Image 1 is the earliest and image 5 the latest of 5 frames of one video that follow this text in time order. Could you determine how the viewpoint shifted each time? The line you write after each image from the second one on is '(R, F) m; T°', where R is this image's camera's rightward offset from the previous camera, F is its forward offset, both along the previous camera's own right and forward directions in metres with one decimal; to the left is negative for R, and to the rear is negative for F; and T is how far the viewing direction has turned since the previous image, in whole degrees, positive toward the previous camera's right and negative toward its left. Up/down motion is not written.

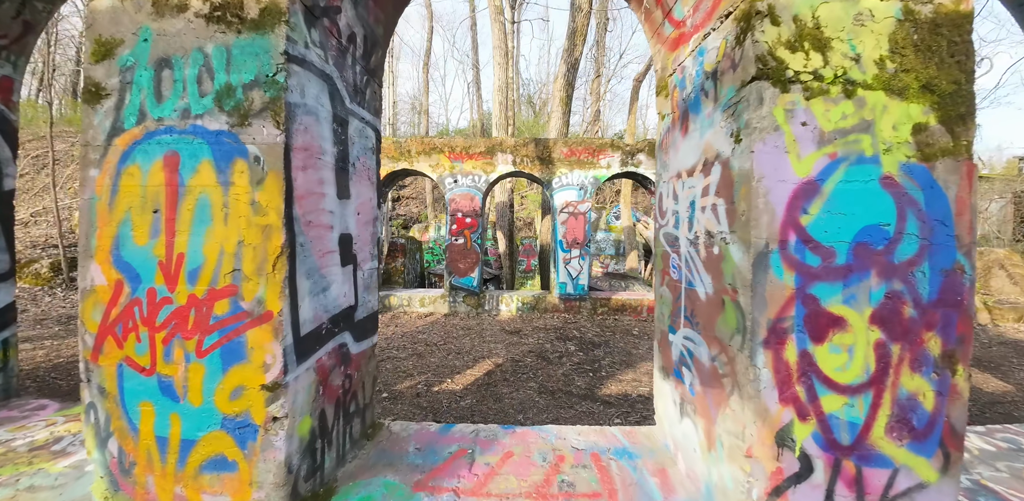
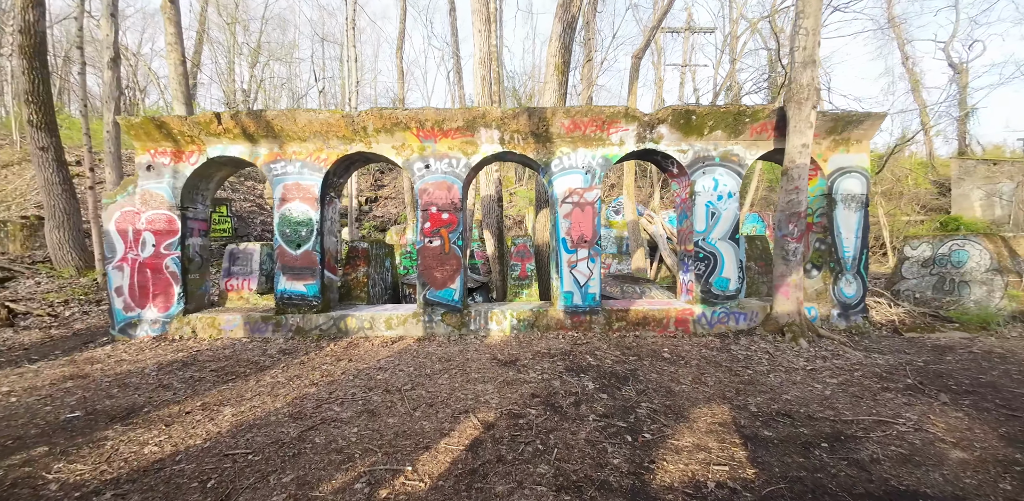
(0.0, +1.8) m; +2°
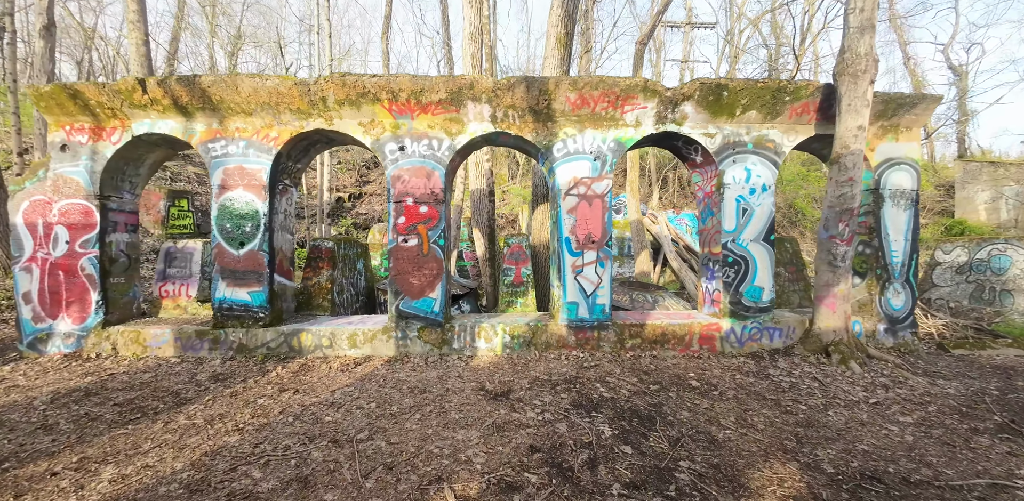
(0.0, +1.1) m; +1°
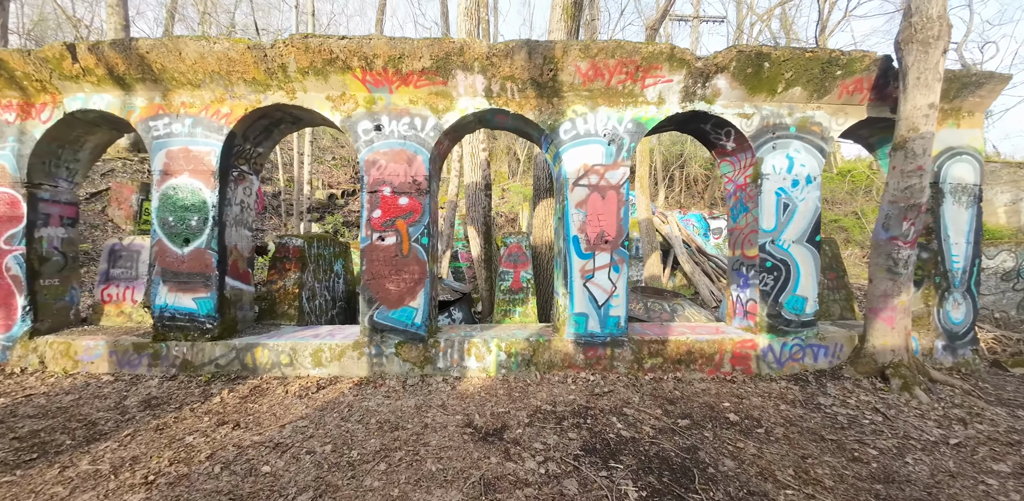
(0.0, +0.8) m; 0°
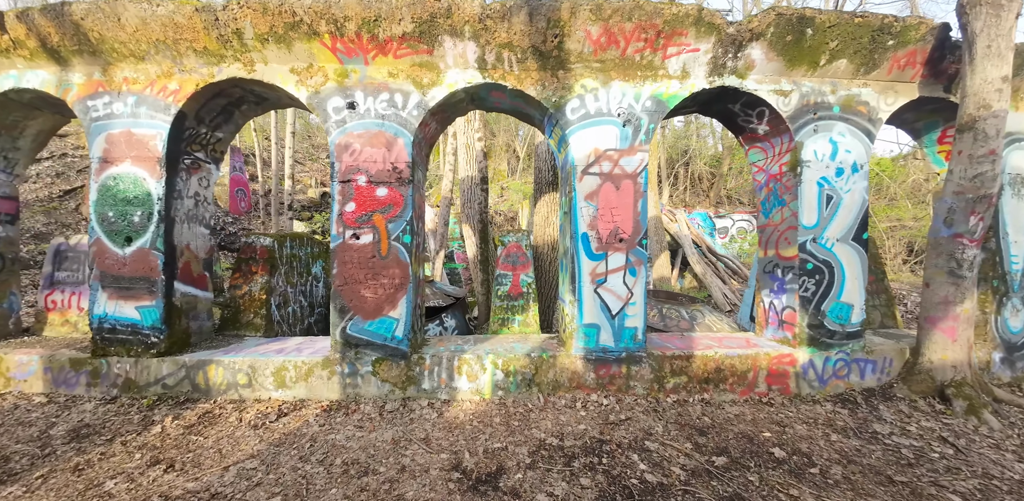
(0.0, +0.6) m; 0°
